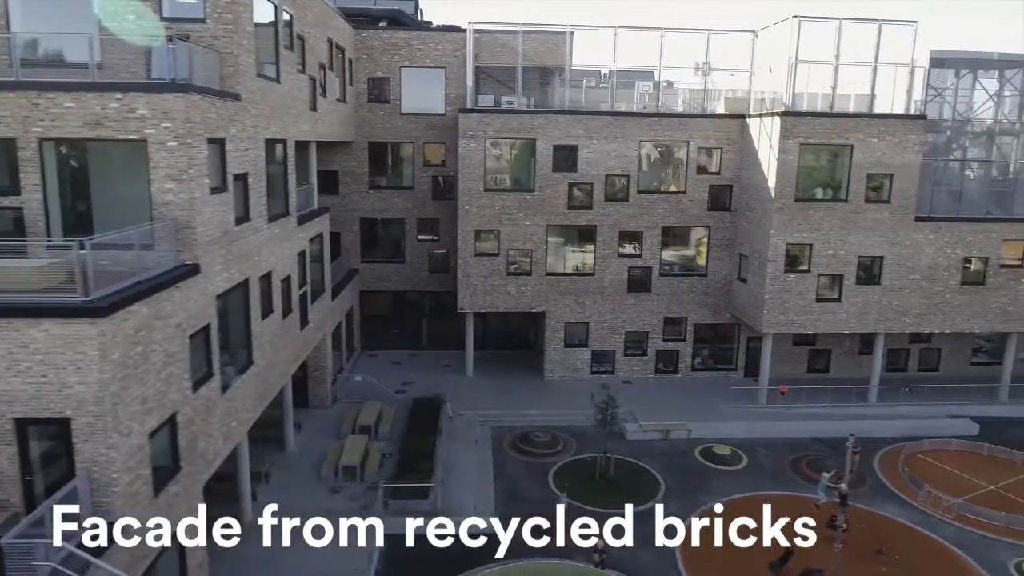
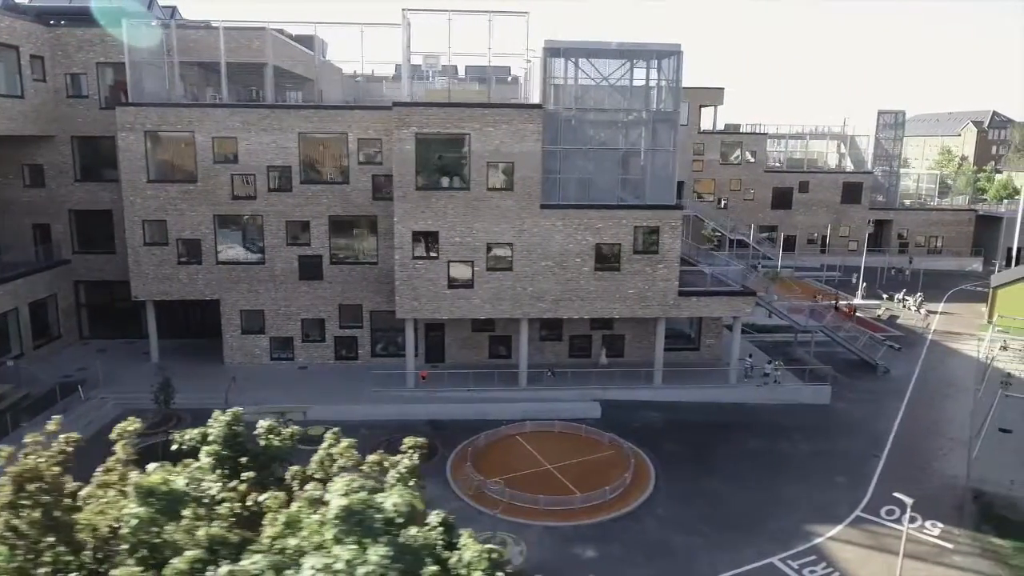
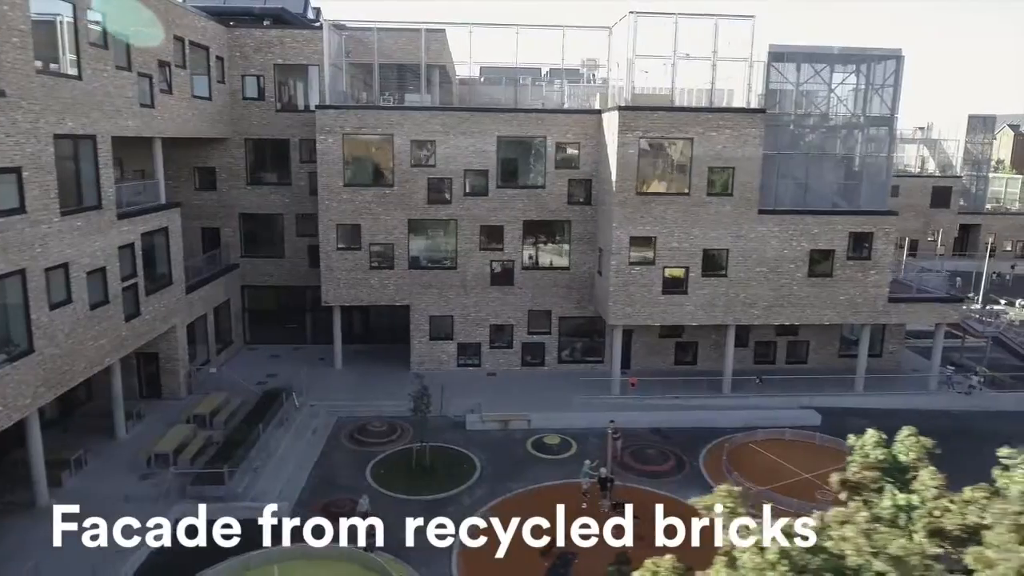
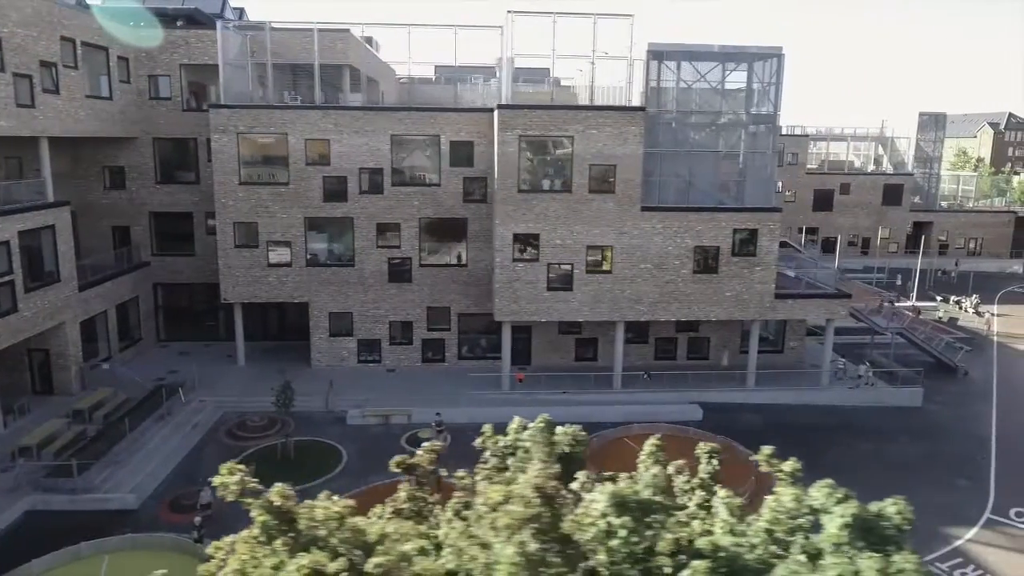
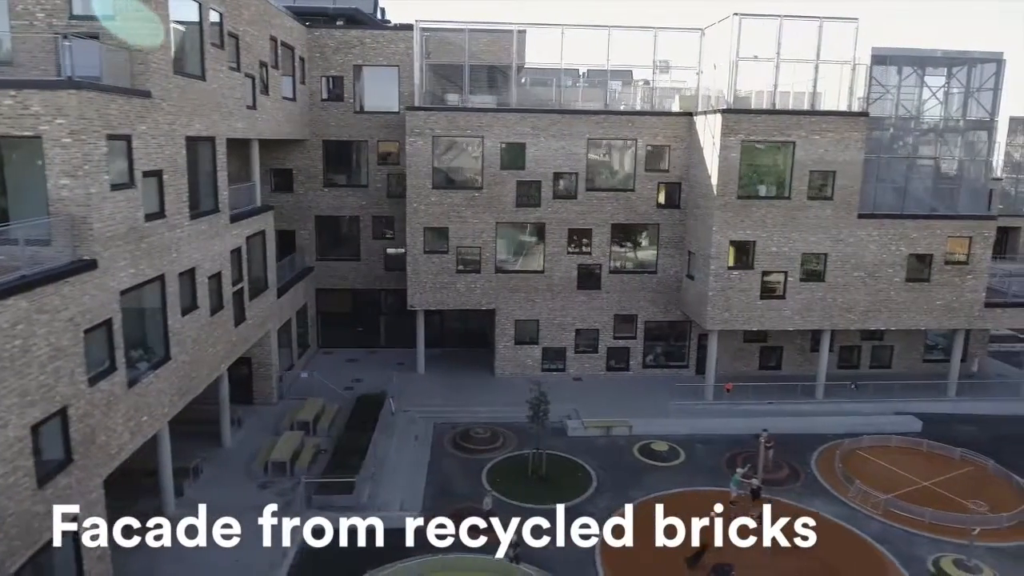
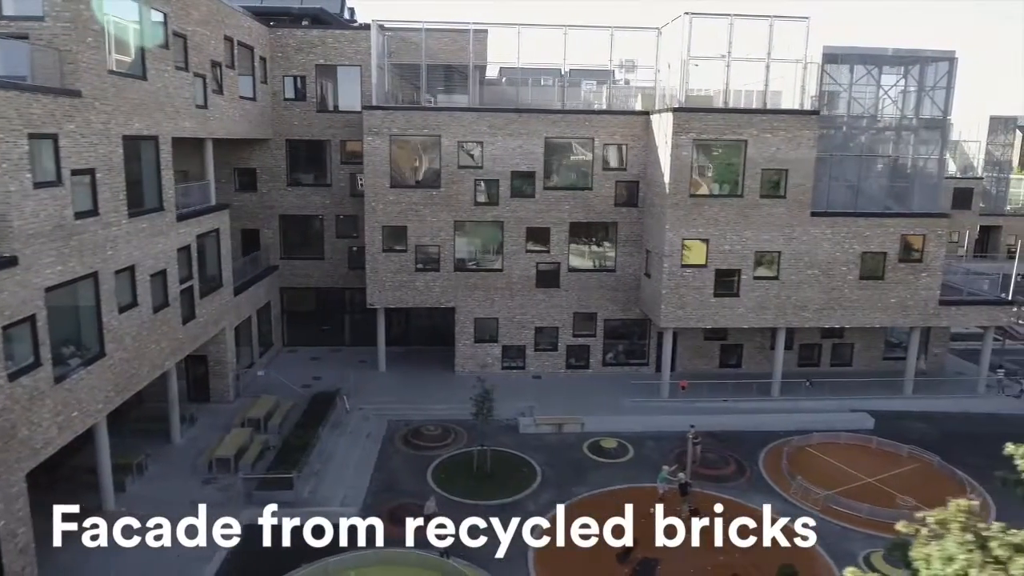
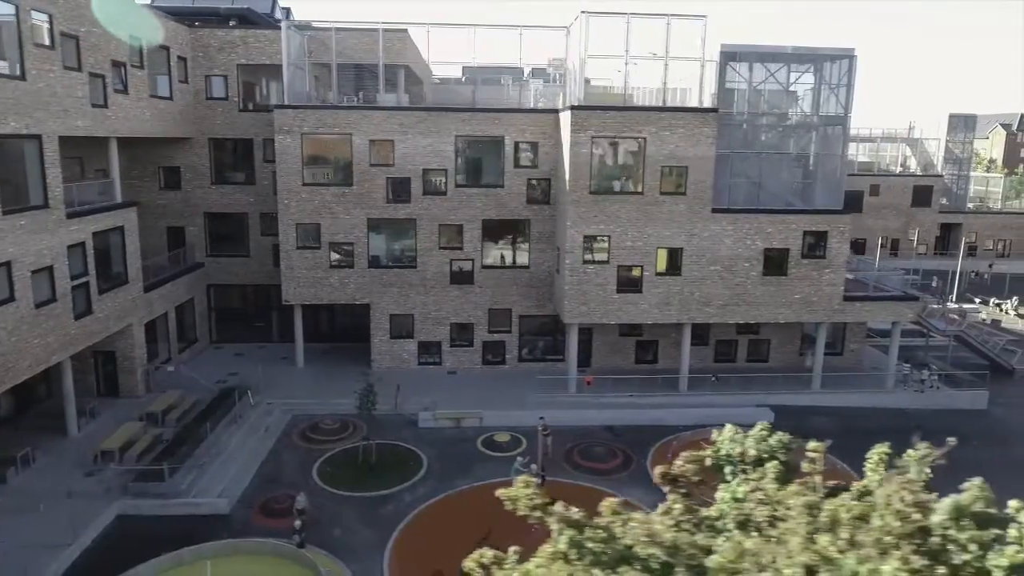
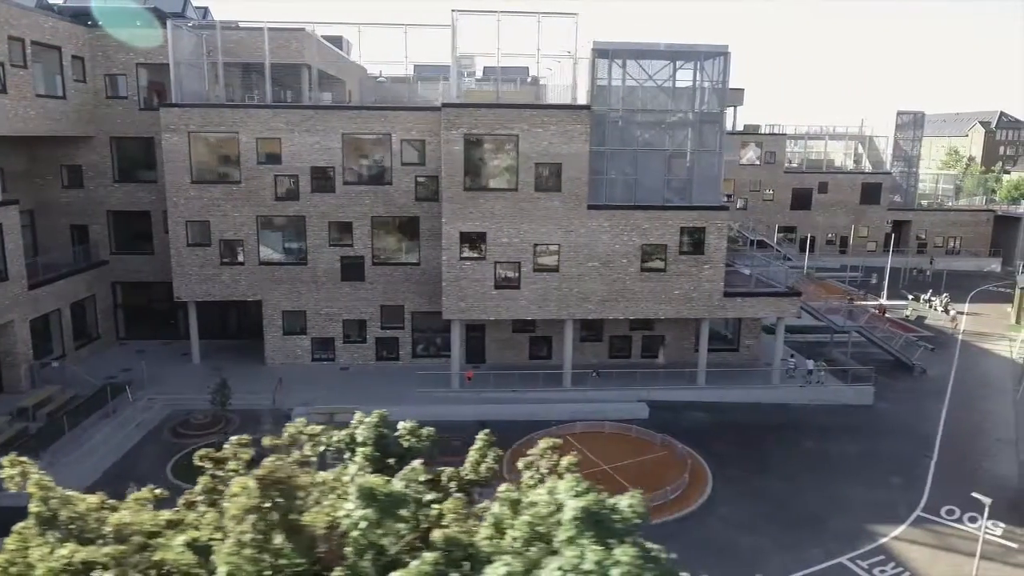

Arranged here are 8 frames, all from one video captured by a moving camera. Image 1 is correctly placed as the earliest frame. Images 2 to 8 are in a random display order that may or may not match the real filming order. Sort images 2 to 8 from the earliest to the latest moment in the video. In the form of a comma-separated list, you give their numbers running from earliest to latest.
5, 6, 3, 7, 4, 8, 2
